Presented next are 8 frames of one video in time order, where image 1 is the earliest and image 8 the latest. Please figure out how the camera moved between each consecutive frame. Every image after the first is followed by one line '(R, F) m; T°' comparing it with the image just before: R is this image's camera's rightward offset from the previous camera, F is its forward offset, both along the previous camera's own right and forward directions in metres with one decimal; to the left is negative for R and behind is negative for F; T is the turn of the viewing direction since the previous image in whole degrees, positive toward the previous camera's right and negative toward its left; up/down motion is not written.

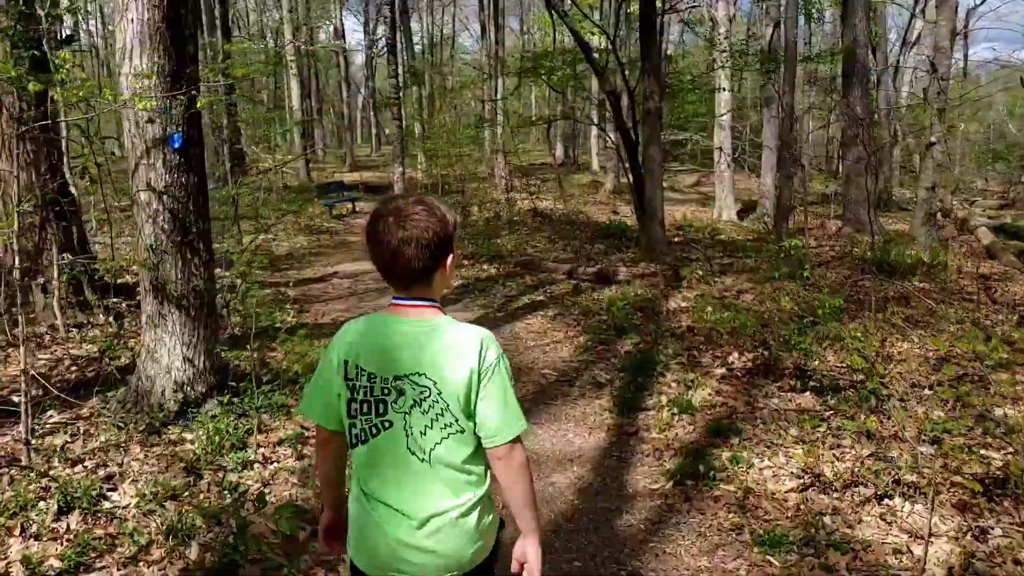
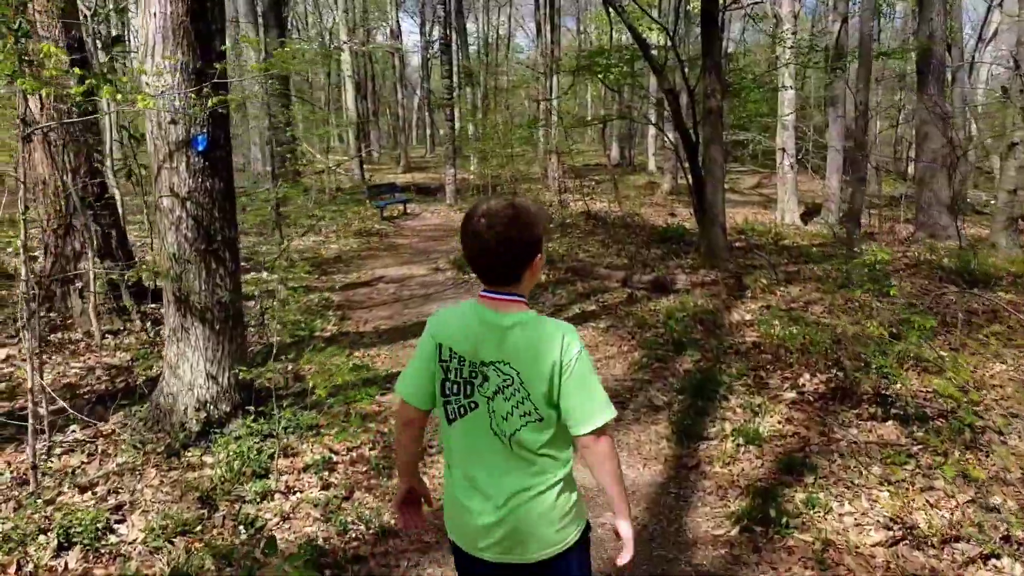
(0.0, +0.4) m; -4°
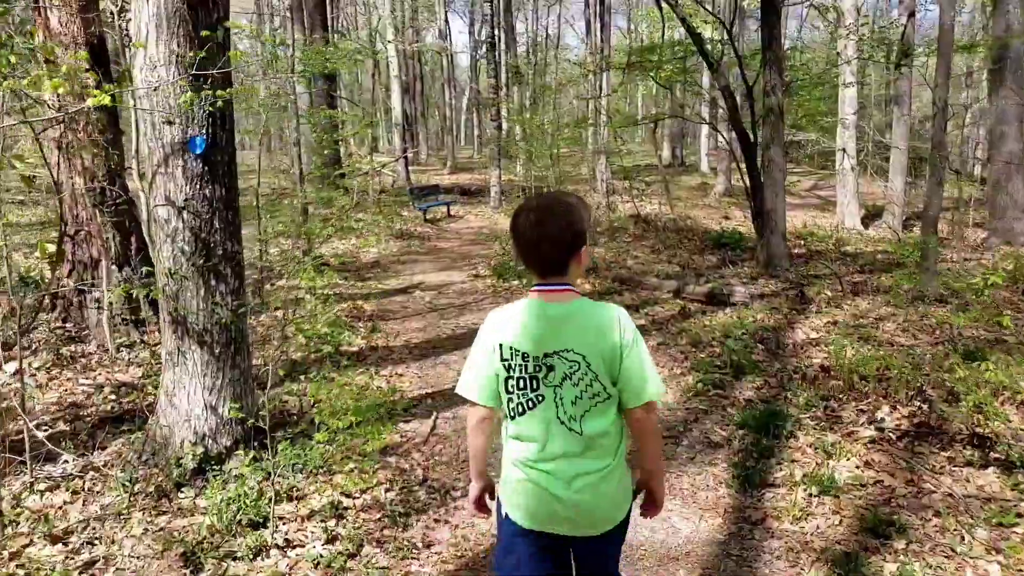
(0.0, +0.5) m; -3°
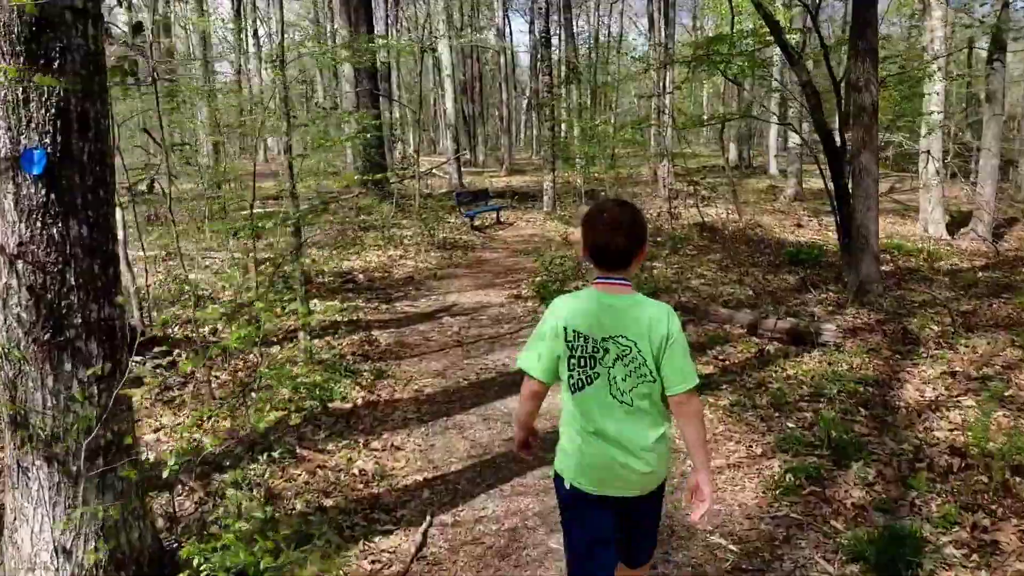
(+0.2, +1.1) m; -4°
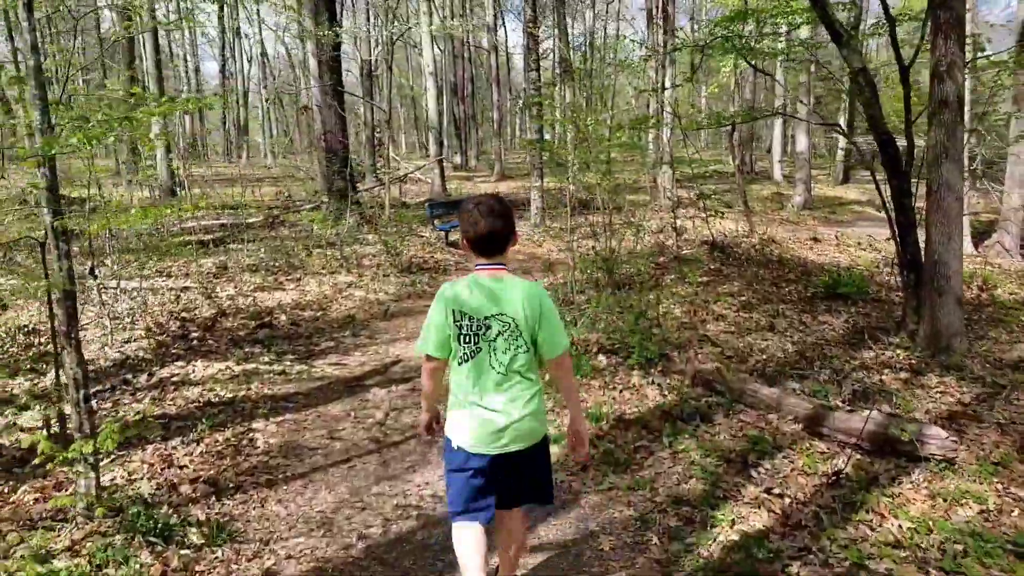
(+0.3, +2.1) m; 0°
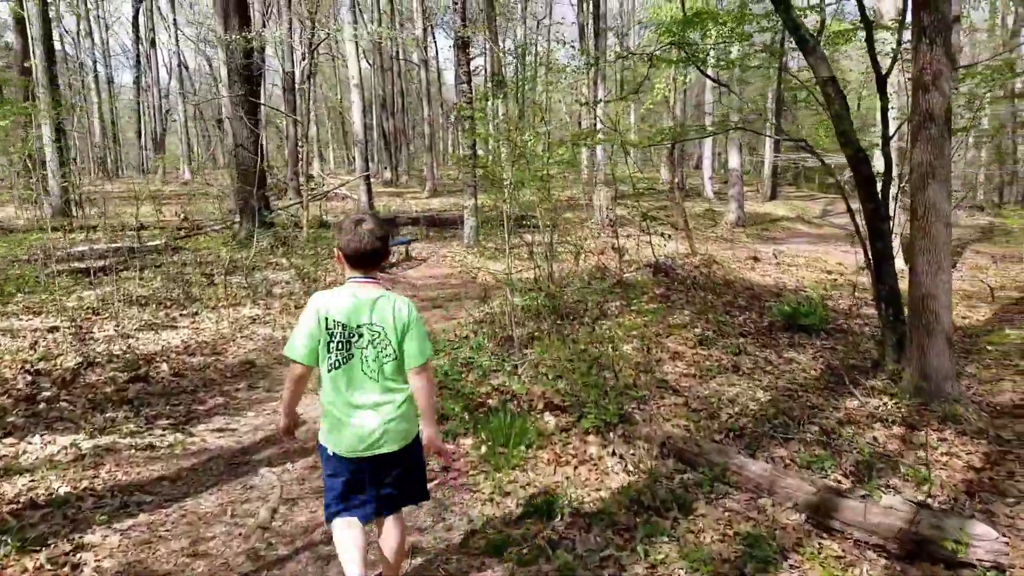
(0.0, +1.0) m; +5°
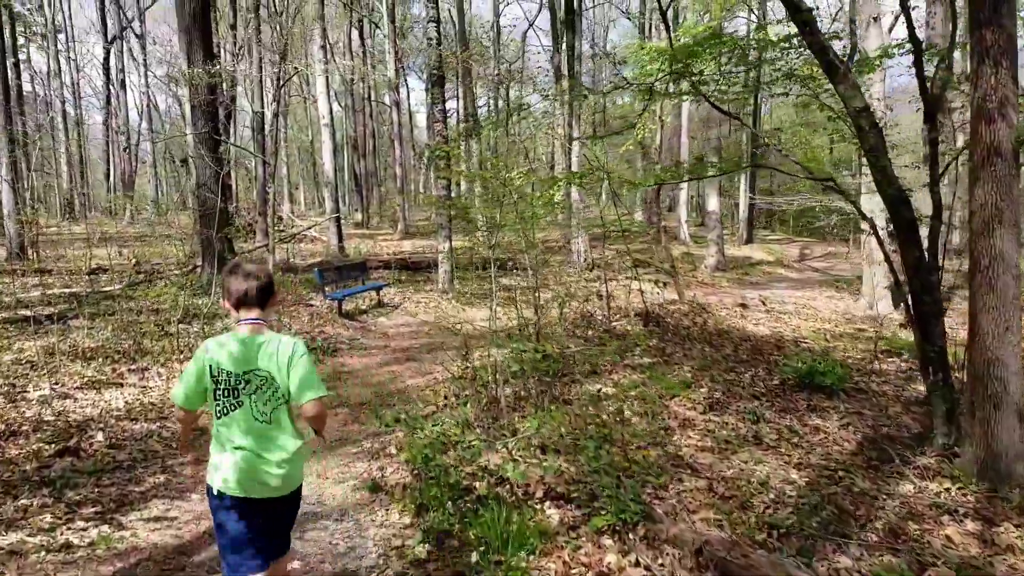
(-0.1, +0.8) m; +2°
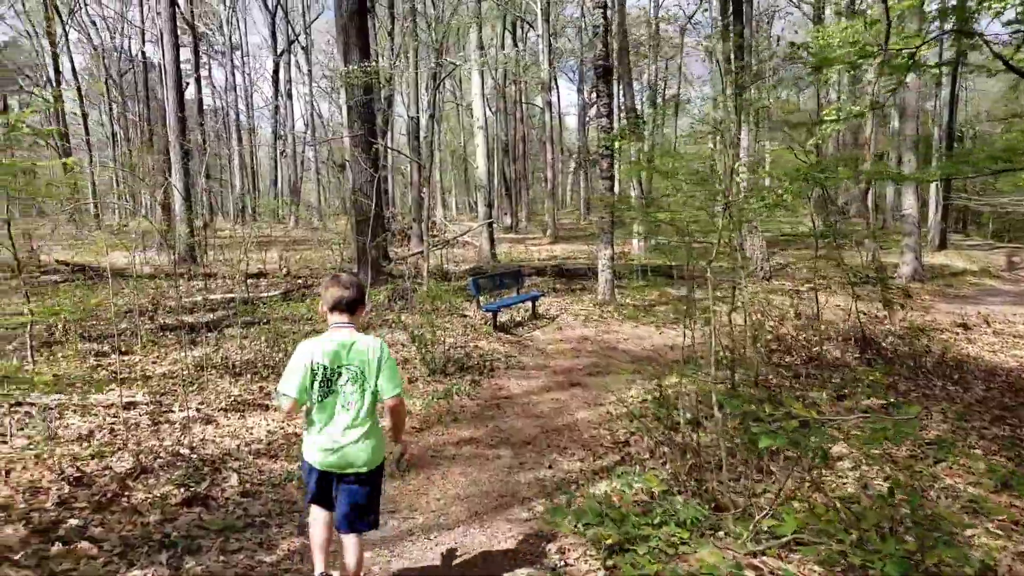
(-0.4, +1.3) m; -11°
